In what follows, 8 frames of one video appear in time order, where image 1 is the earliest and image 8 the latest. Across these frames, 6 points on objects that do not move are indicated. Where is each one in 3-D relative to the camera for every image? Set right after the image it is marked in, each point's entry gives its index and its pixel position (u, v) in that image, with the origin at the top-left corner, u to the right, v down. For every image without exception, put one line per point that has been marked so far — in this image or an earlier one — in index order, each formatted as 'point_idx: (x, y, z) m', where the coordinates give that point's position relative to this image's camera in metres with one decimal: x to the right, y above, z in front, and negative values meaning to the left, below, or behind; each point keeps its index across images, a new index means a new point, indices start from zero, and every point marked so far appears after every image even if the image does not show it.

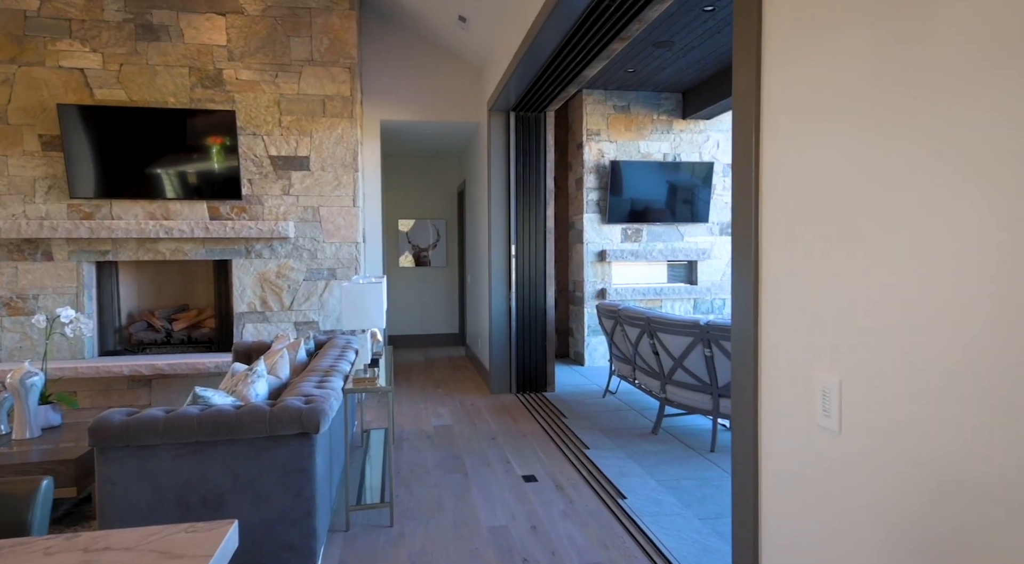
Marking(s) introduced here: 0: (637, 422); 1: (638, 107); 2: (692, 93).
0: (+0.9, -1.0, +4.6) m
1: (+1.3, +1.8, +6.8) m
2: (+1.8, +1.9, +6.8) m
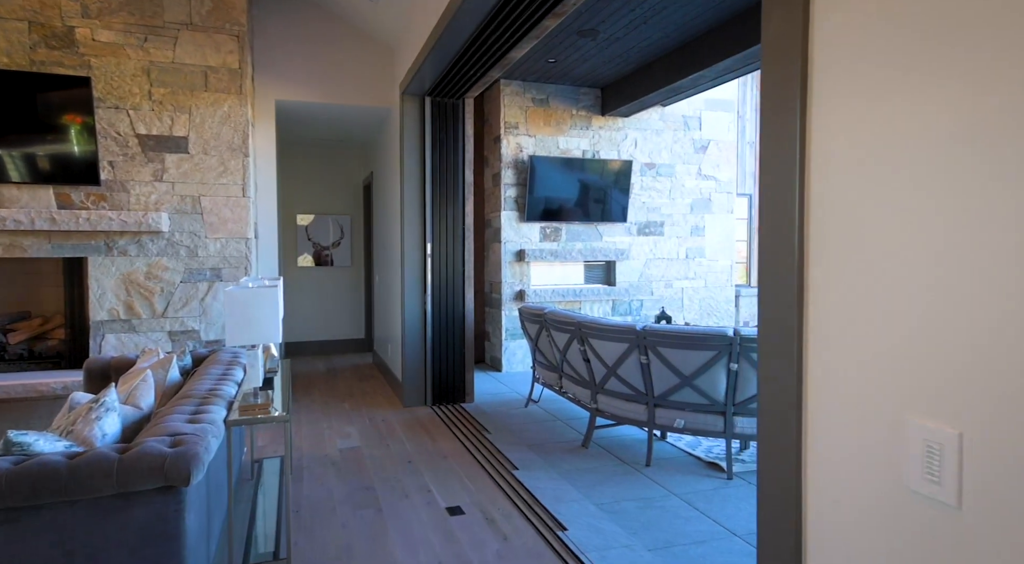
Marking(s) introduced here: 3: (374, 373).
0: (+0.3, -1.0, +4.2) m
1: (+0.5, +1.8, +6.5) m
2: (+1.0, +1.9, +6.5) m
3: (-1.3, -0.8, +6.1) m
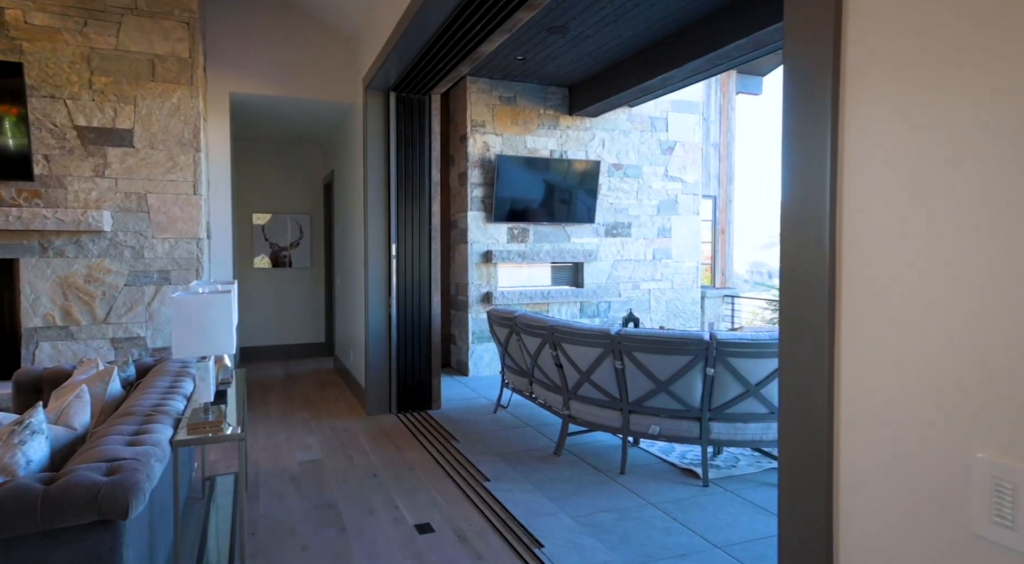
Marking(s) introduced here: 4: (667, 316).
0: (+0.1, -1.0, +4.1) m
1: (+0.1, +1.8, +6.4) m
2: (+0.7, +1.9, +6.4) m
3: (-1.6, -0.9, +5.9) m
4: (+1.7, -0.4, +7.2) m
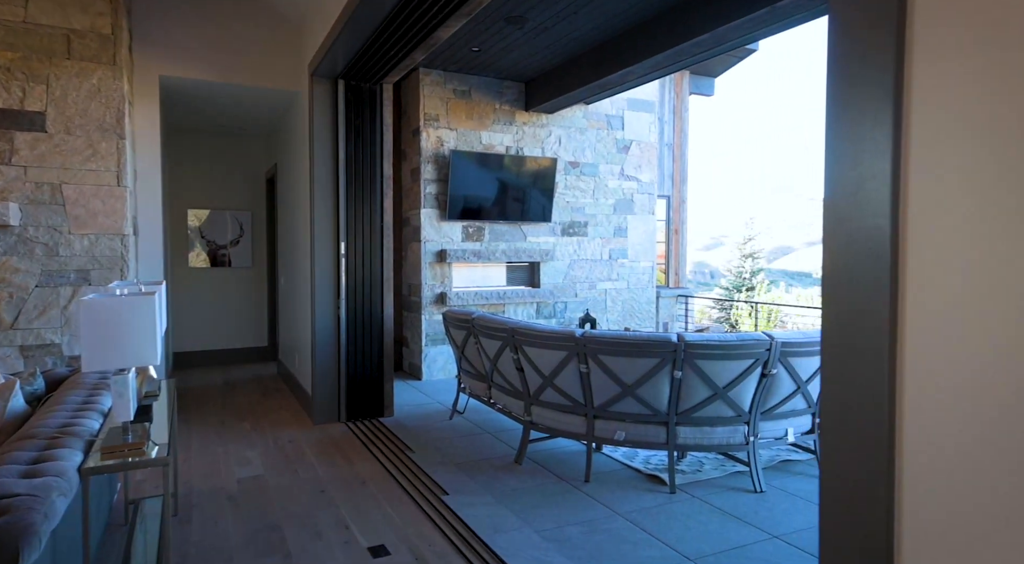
0: (-0.1, -1.0, +3.9) m
1: (-0.3, +1.8, +6.2) m
2: (+0.2, +1.9, +6.3) m
3: (-1.9, -0.9, +5.5) m
4: (+1.2, -0.4, +7.1) m
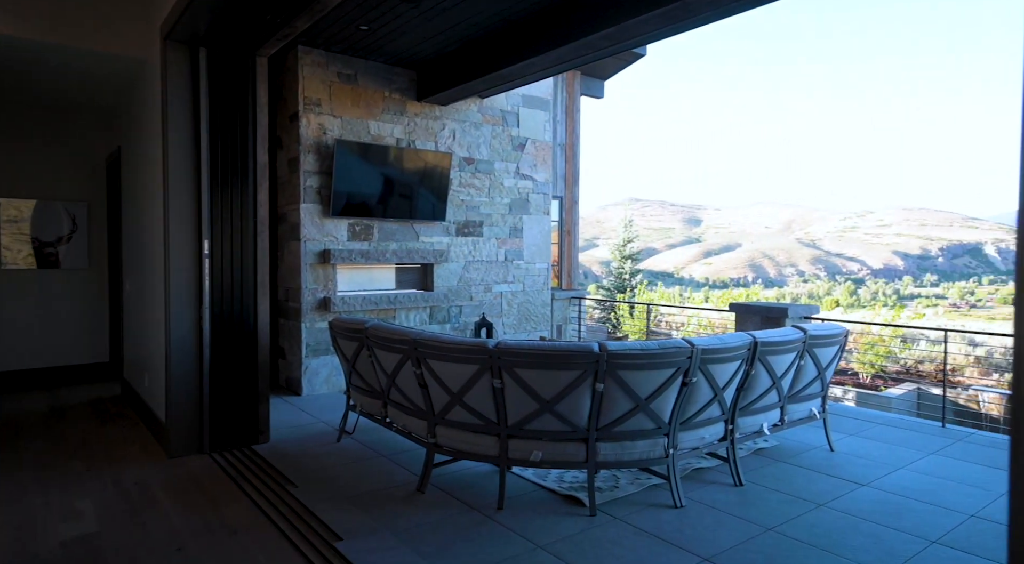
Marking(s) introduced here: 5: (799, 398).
0: (-0.6, -1.0, +3.4) m
1: (-1.3, +1.7, +5.7) m
2: (-0.7, +1.9, +5.8) m
3: (-2.7, -0.9, +4.7) m
4: (+0.1, -0.4, +6.8) m
5: (+1.8, -0.7, +4.2) m
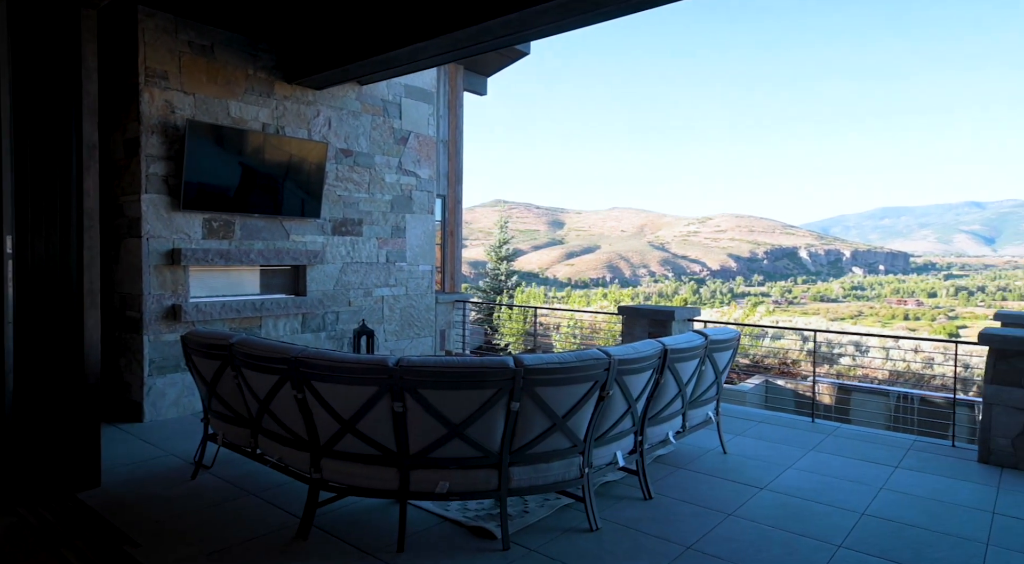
0: (-1.1, -1.1, +2.9) m
1: (-2.2, +1.7, +4.9) m
2: (-1.7, +1.8, +5.2) m
3: (-3.4, -0.9, +3.7) m
4: (-1.1, -0.4, +6.3) m
5: (+1.2, -0.8, +4.1) m
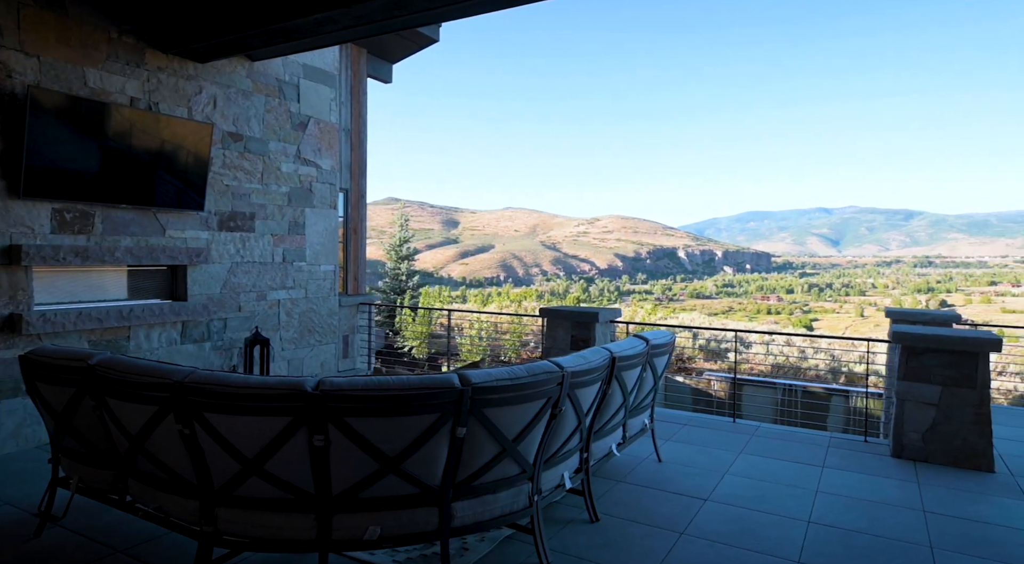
0: (-1.3, -1.1, +2.3) m
1: (-2.7, +1.7, +4.1) m
2: (-2.3, +1.8, +4.4) m
3: (-3.7, -1.0, +2.7) m
4: (-1.8, -0.4, +5.7) m
5: (+0.7, -0.8, +3.9) m
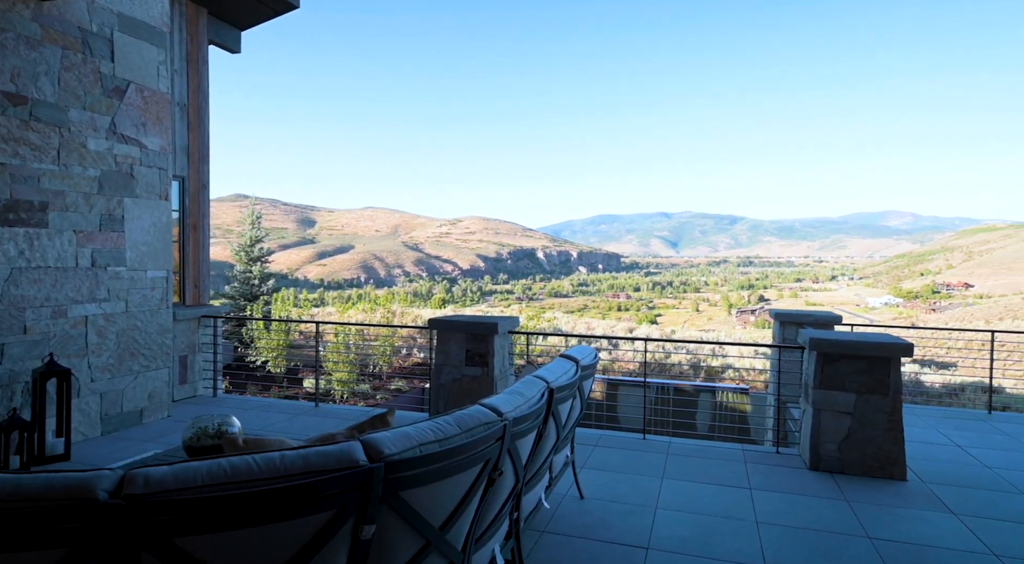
0: (-1.4, -1.1, +1.2) m
1: (-3.2, +1.6, +2.7) m
2: (-2.8, +1.7, +3.1) m
3: (-3.8, -1.0, +1.1) m
4: (-2.7, -0.5, +4.4) m
5: (+0.3, -0.8, +3.2) m
